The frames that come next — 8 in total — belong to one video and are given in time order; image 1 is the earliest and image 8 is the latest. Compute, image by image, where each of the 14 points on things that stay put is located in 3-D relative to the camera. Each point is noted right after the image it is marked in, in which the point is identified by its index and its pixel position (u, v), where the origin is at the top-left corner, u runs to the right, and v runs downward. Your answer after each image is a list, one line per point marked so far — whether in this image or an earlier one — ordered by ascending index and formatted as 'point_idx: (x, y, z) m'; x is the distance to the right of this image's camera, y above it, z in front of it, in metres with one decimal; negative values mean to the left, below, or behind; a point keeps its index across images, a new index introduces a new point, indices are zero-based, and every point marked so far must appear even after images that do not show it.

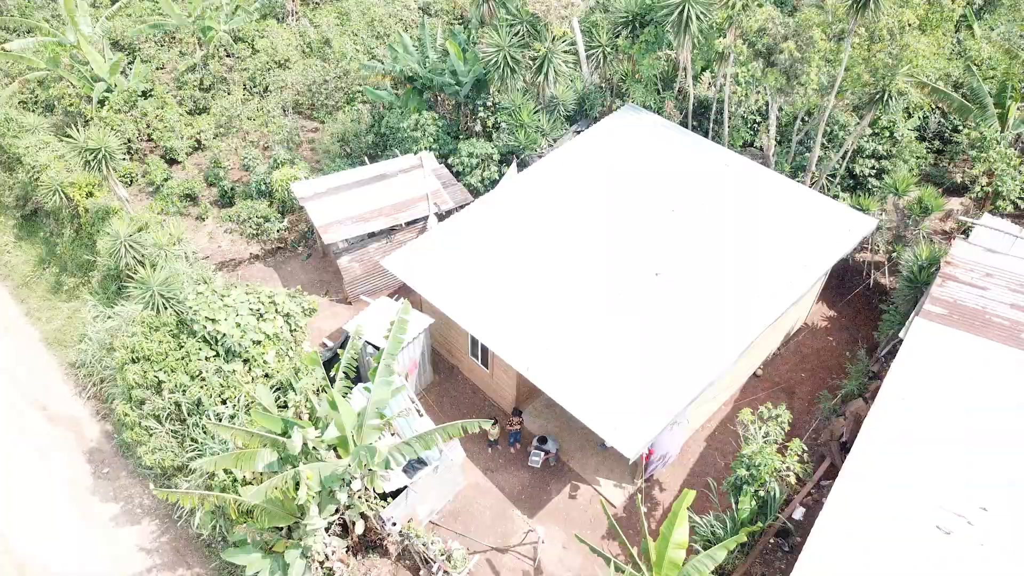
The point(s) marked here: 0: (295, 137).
0: (-5.7, +3.8, +16.8) m
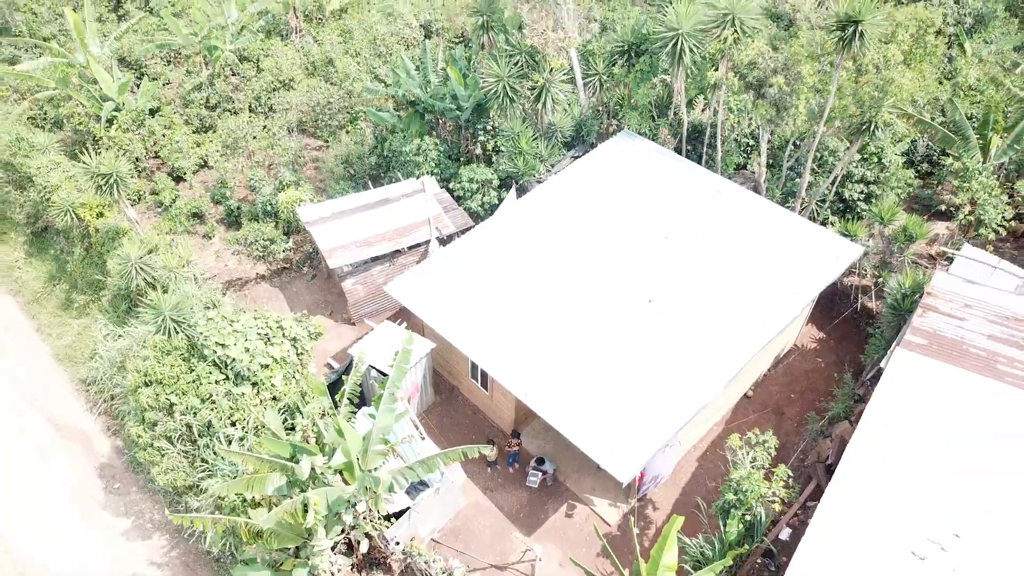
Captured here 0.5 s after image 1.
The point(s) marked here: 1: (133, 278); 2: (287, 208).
0: (-5.7, +3.4, +17.2) m
1: (-8.1, +0.3, +13.4) m
2: (-5.4, +1.9, +15.2) m
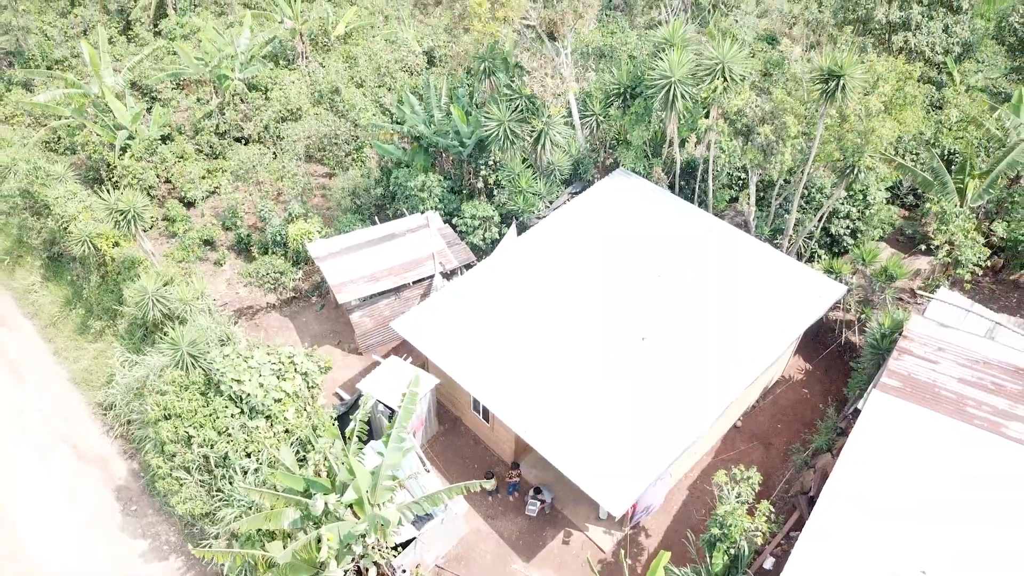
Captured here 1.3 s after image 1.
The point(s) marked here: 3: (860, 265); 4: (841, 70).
0: (-5.7, +2.6, +17.9) m
1: (-8.1, -0.5, +14.1) m
2: (-5.4, +1.2, +15.9) m
3: (+8.1, +0.2, +15.0) m
4: (+6.0, +4.0, +11.5) m
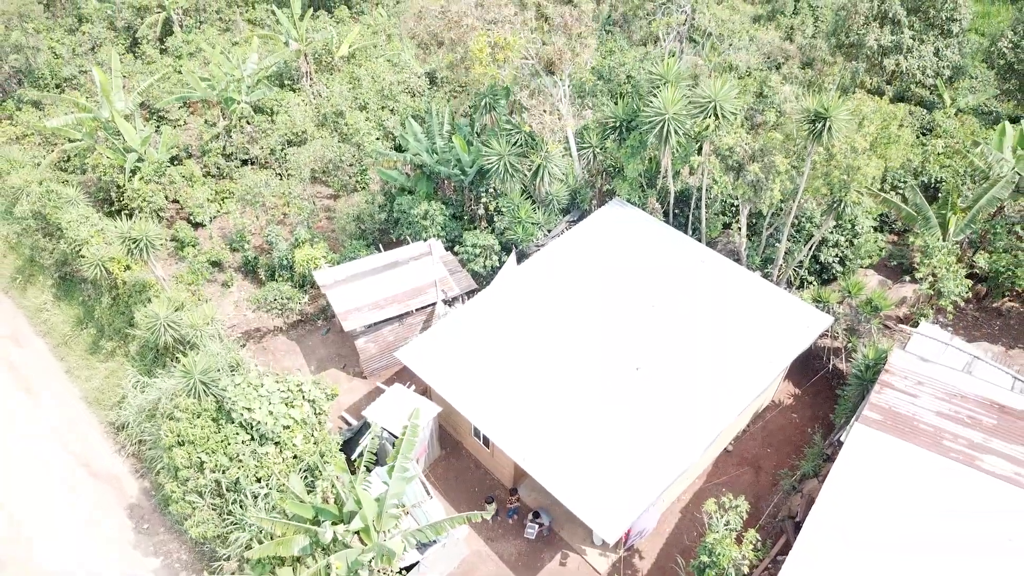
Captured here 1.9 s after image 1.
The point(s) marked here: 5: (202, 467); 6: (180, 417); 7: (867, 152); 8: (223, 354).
0: (-5.7, +2.0, +18.4) m
1: (-8.1, -1.1, +14.6) m
2: (-5.4, +0.6, +16.4) m
3: (+8.1, -0.4, +15.5) m
4: (+6.0, +3.3, +12.0) m
5: (-5.9, -3.4, +12.1) m
6: (-6.6, -2.6, +12.6) m
7: (+7.1, +2.7, +12.7) m
8: (-6.4, -1.5, +14.1) m
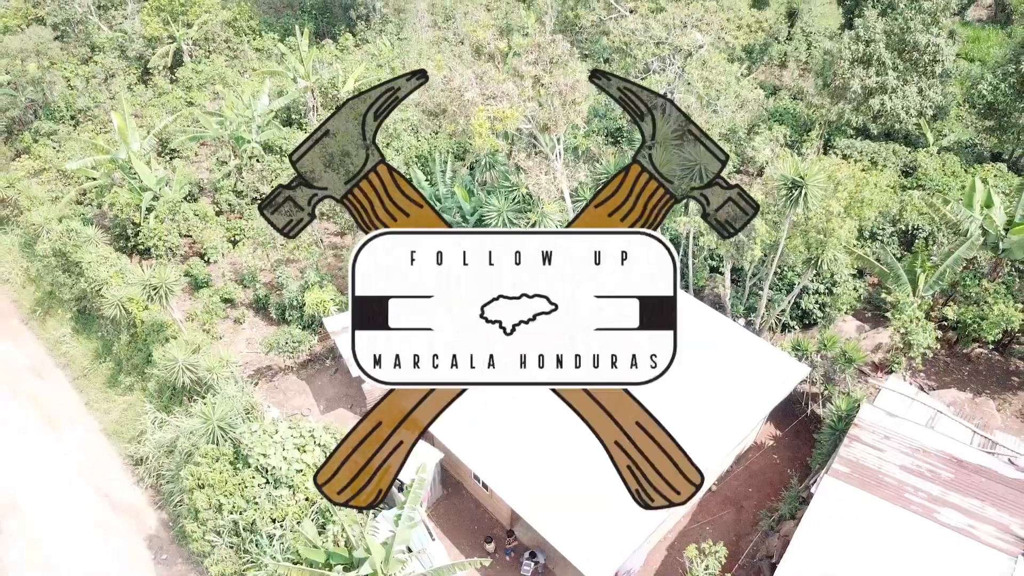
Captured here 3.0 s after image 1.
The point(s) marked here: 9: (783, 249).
0: (-5.8, +0.9, +19.3) m
1: (-8.1, -2.2, +15.5) m
2: (-5.4, -0.5, +17.3) m
3: (+8.1, -1.6, +16.5) m
4: (+5.9, +2.2, +12.9) m
5: (-6.0, -4.6, +13.0) m
6: (-6.7, -3.7, +13.6) m
7: (+7.1, +1.5, +13.6) m
8: (-6.5, -2.6, +15.0) m
9: (+6.8, +0.9, +15.9) m
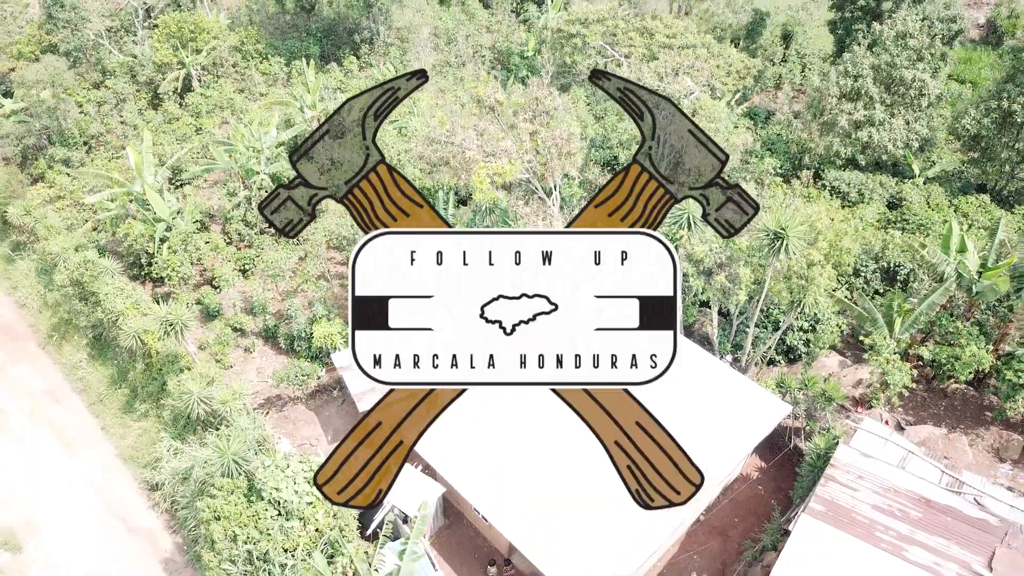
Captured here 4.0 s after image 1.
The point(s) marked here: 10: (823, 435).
0: (-5.8, -0.1, +20.1) m
1: (-8.2, -3.1, +16.3) m
2: (-5.5, -1.5, +18.1) m
3: (+8.1, -2.6, +17.3) m
4: (+5.9, +1.2, +13.7) m
5: (-6.0, -5.5, +13.9) m
6: (-6.7, -4.7, +14.4) m
7: (+7.1, +0.5, +14.4) m
8: (-6.5, -3.6, +15.8) m
9: (+6.8, -0.1, +16.7) m
10: (+7.8, -3.7, +15.8) m
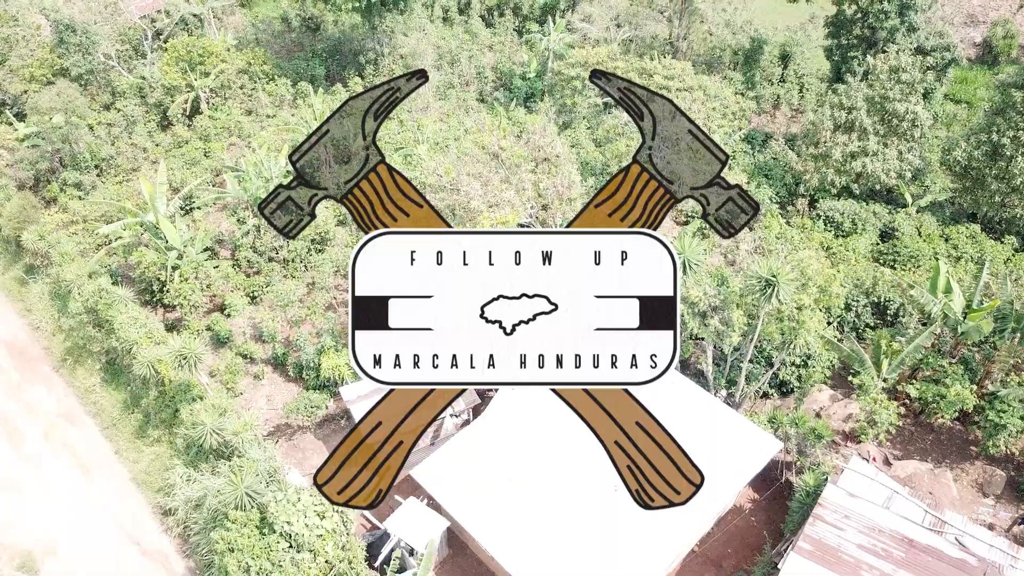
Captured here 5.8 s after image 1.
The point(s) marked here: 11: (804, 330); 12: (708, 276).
0: (-5.7, -1.0, +20.7) m
1: (-8.1, -4.1, +16.9) m
2: (-5.4, -2.5, +18.7) m
3: (+8.1, -3.6, +17.8) m
4: (+6.0, +0.2, +14.3) m
5: (-6.0, -6.5, +14.5) m
6: (-6.7, -5.6, +15.0) m
7: (+7.1, -0.5, +15.0) m
8: (-6.5, -4.5, +16.4) m
9: (+6.8, -1.1, +17.3) m
10: (+7.8, -4.7, +16.4) m
11: (+7.2, -1.1, +15.4) m
12: (+5.6, +0.3, +18.4) m
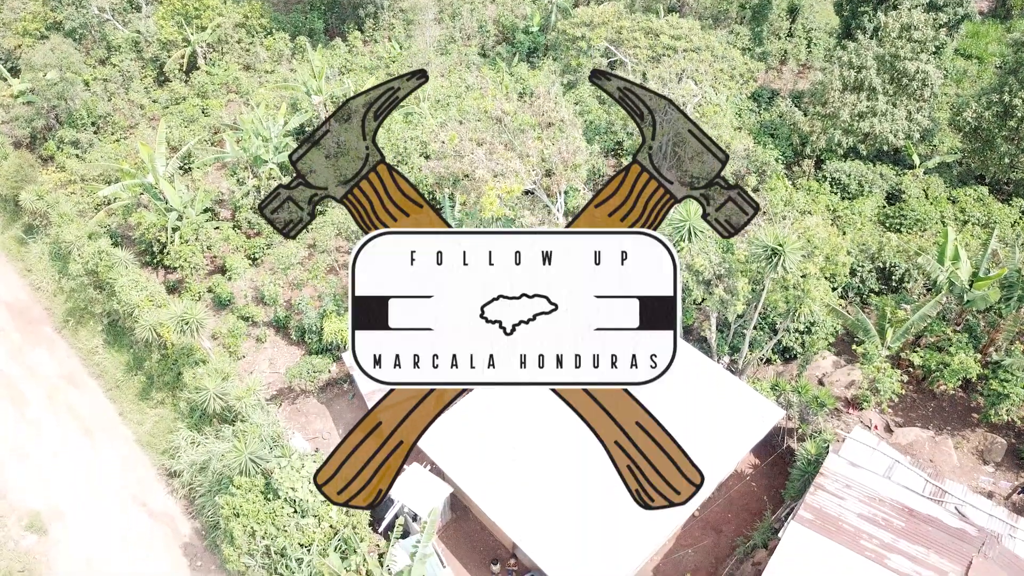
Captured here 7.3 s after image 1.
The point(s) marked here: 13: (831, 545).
0: (-5.6, +0.1, +20.5) m
1: (-8.1, -3.1, +17.0) m
2: (-5.3, -1.4, +18.7) m
3: (+8.2, -2.7, +17.8) m
4: (+6.0, +0.9, +14.0) m
5: (-6.0, -5.7, +14.7) m
6: (-6.6, -4.8, +15.1) m
7: (+7.2, +0.3, +14.8) m
8: (-6.4, -3.6, +16.5) m
9: (+6.9, -0.2, +17.1) m
10: (+7.9, -3.9, +16.4) m
11: (+7.3, -0.3, +15.2) m
12: (+5.7, +1.3, +18.1) m
13: (+6.7, -5.4, +13.3) m
